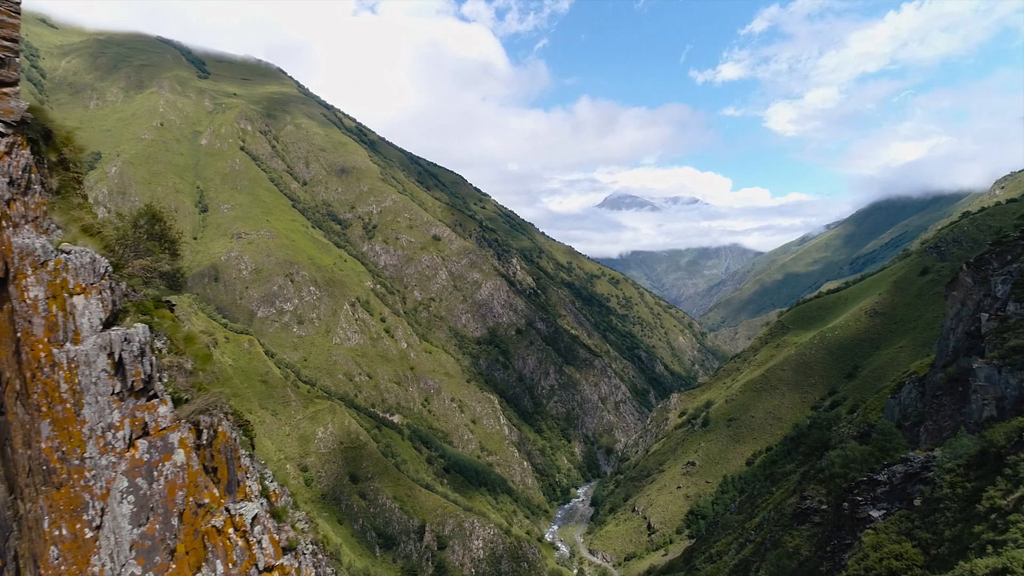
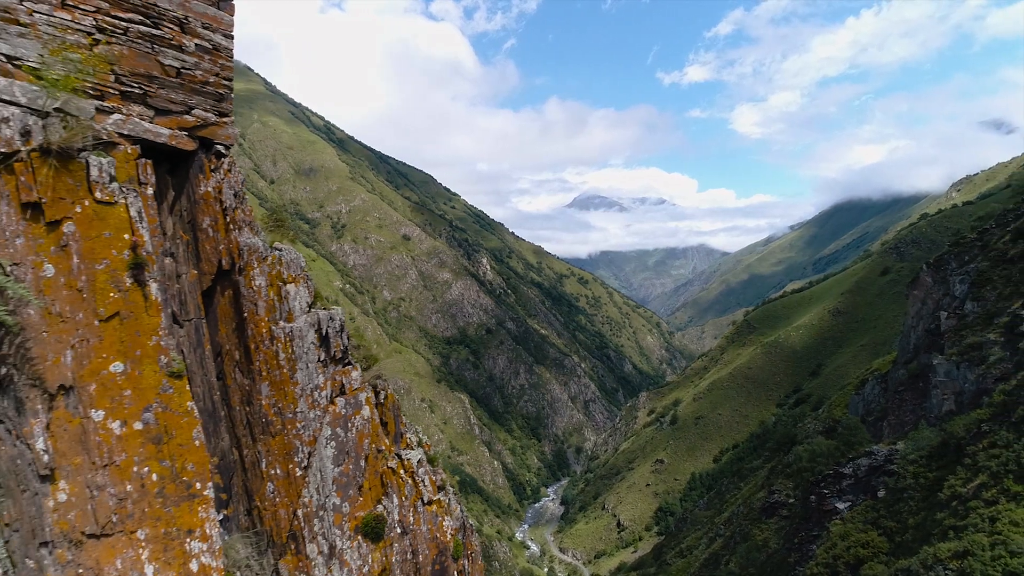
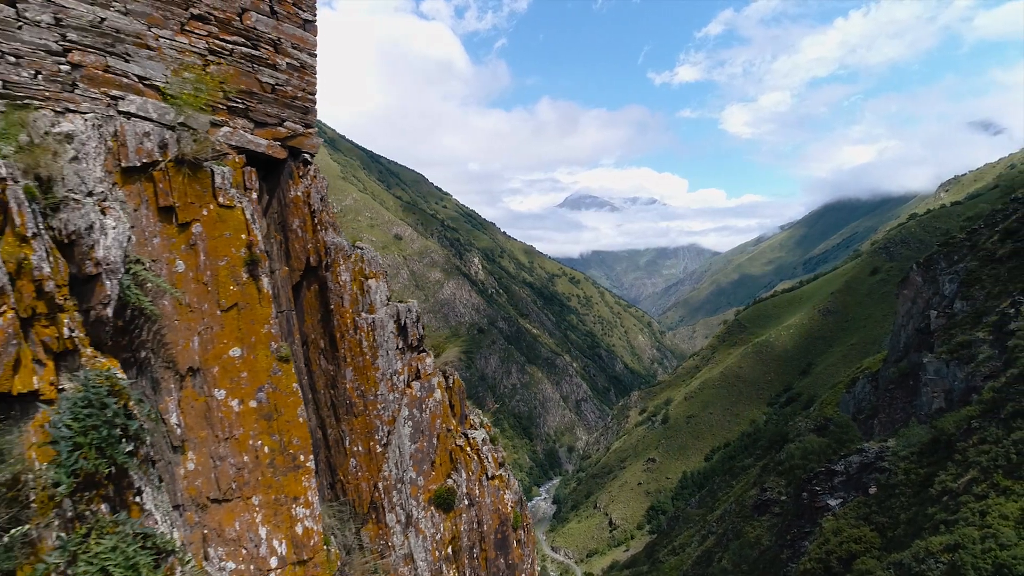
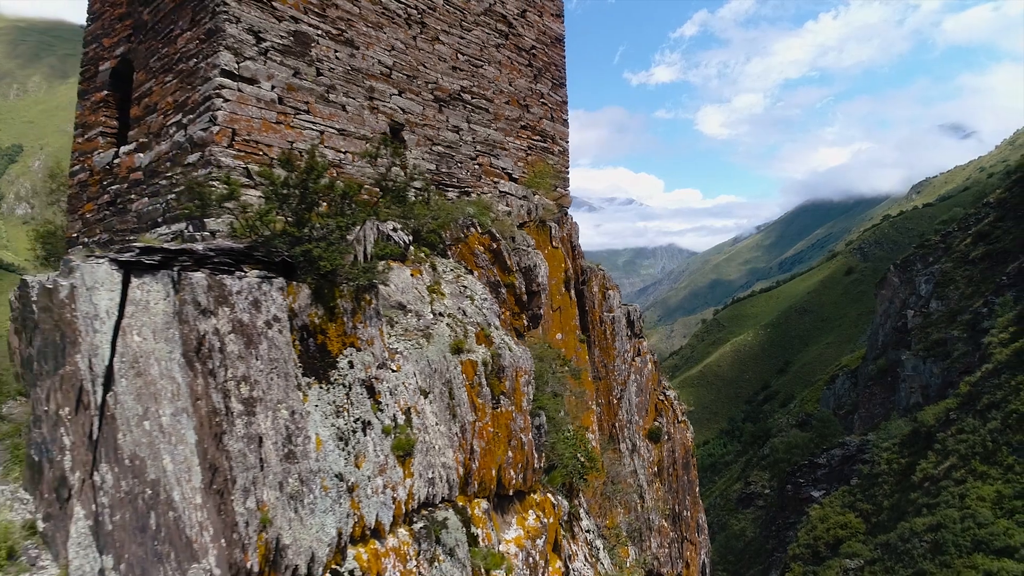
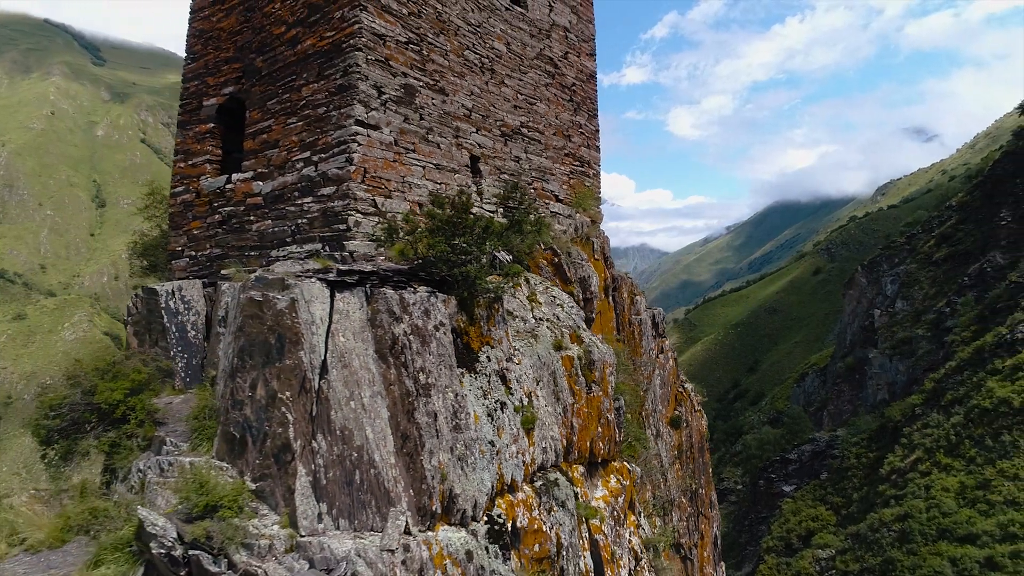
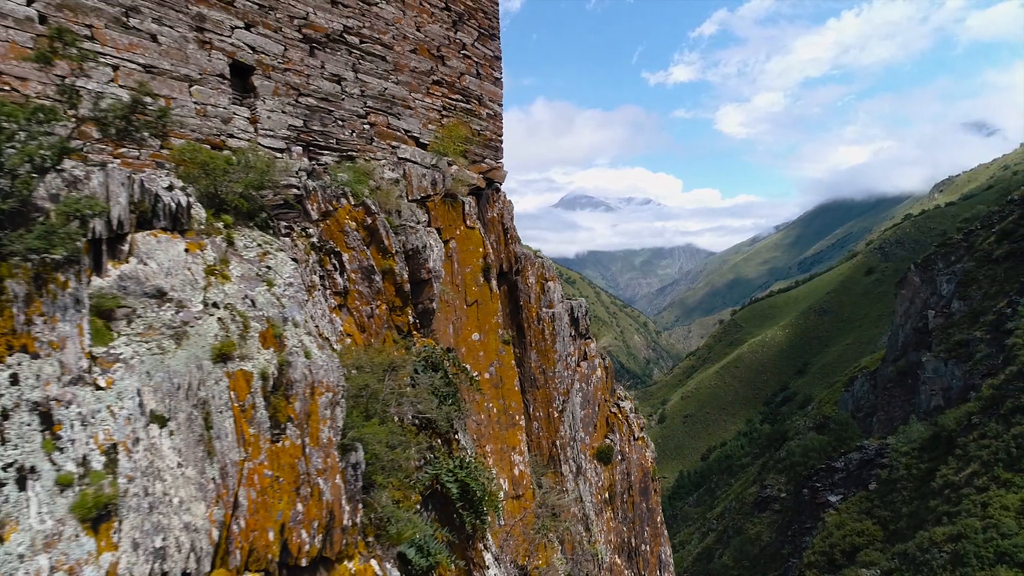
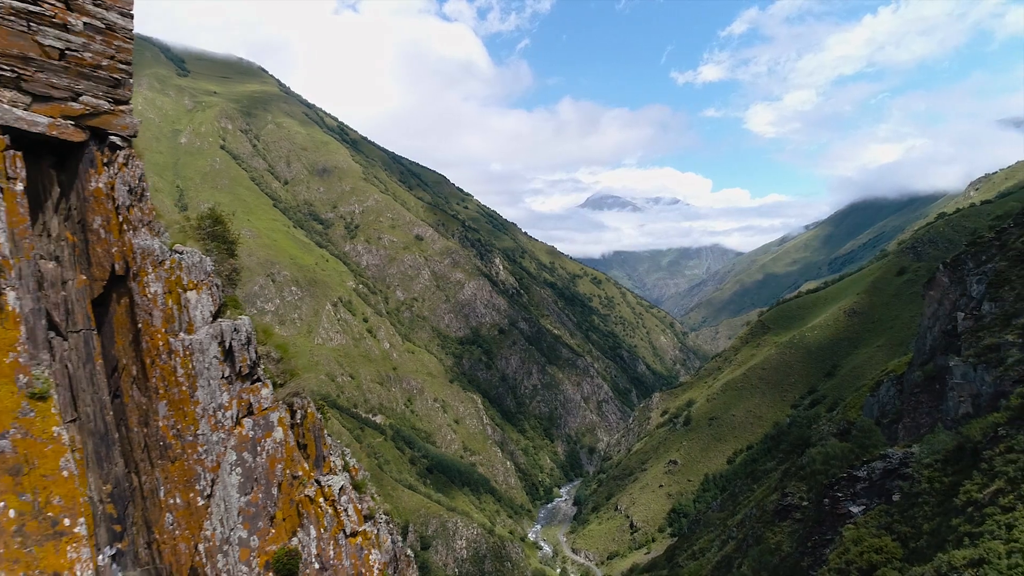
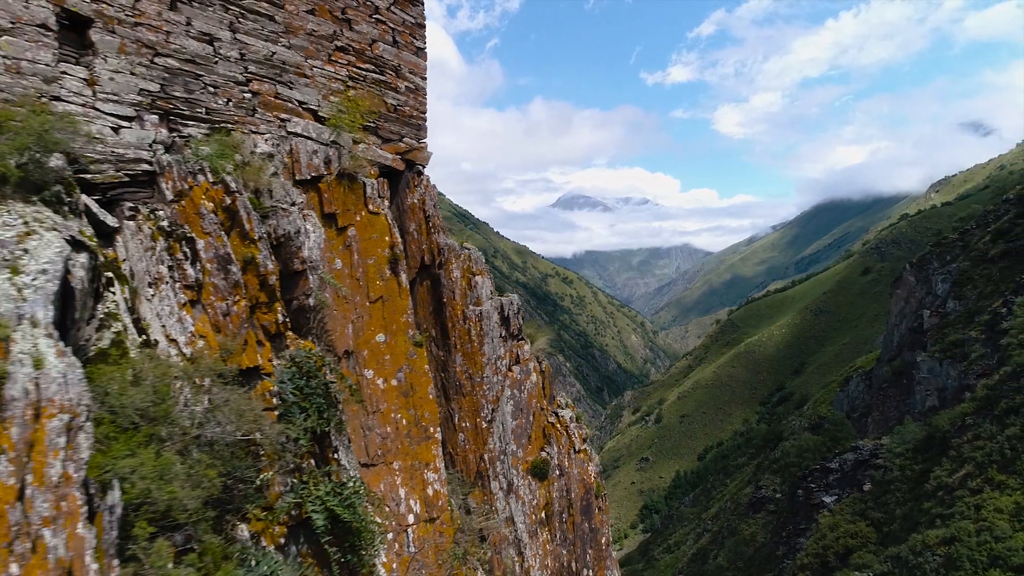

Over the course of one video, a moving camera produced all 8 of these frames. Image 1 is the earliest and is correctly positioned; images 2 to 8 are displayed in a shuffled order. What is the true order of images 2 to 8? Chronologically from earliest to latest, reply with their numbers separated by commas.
7, 2, 3, 8, 6, 4, 5
